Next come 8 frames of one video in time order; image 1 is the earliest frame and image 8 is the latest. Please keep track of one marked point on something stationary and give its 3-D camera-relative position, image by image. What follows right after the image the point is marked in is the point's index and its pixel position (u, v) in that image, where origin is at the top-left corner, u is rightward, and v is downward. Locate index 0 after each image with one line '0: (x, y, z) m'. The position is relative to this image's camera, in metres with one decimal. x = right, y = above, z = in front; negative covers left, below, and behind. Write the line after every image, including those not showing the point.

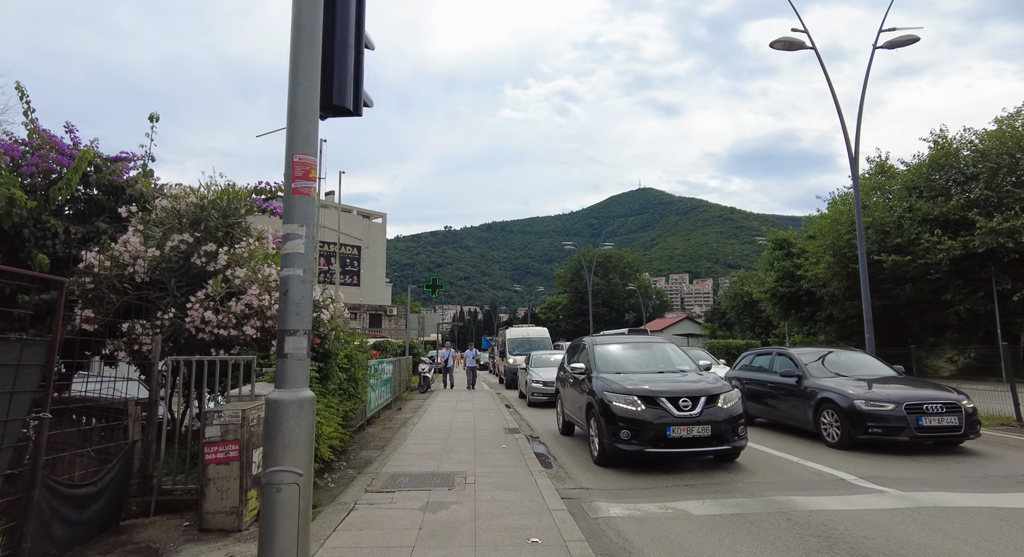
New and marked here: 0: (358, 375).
0: (-2.3, -1.4, +8.0) m
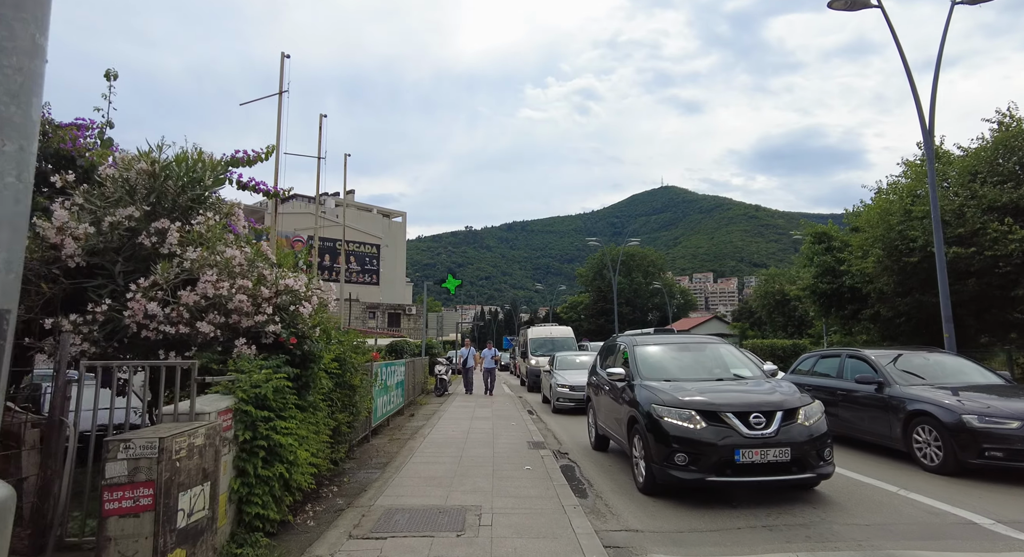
0: (-2.0, -1.3, +6.7) m
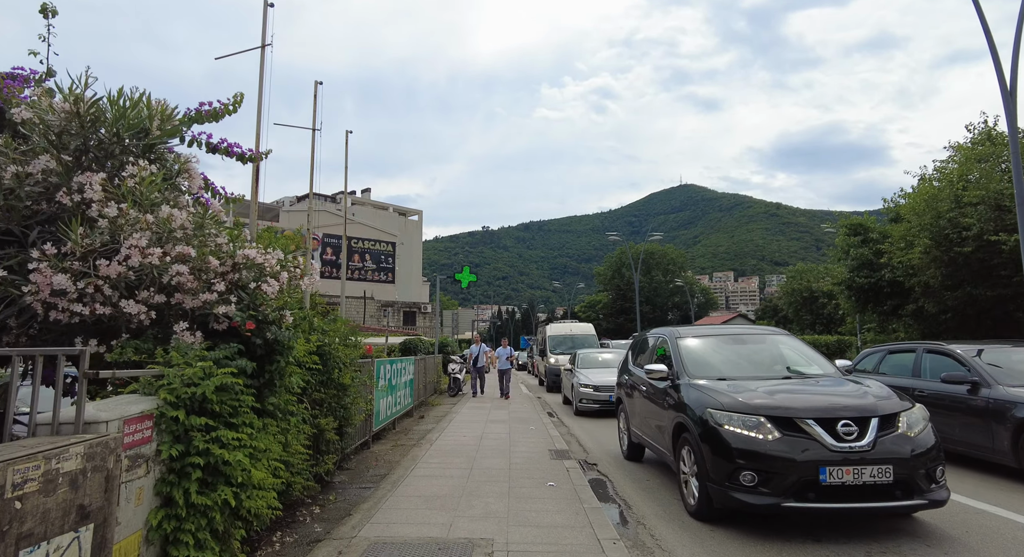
0: (-1.8, -1.1, +5.7) m
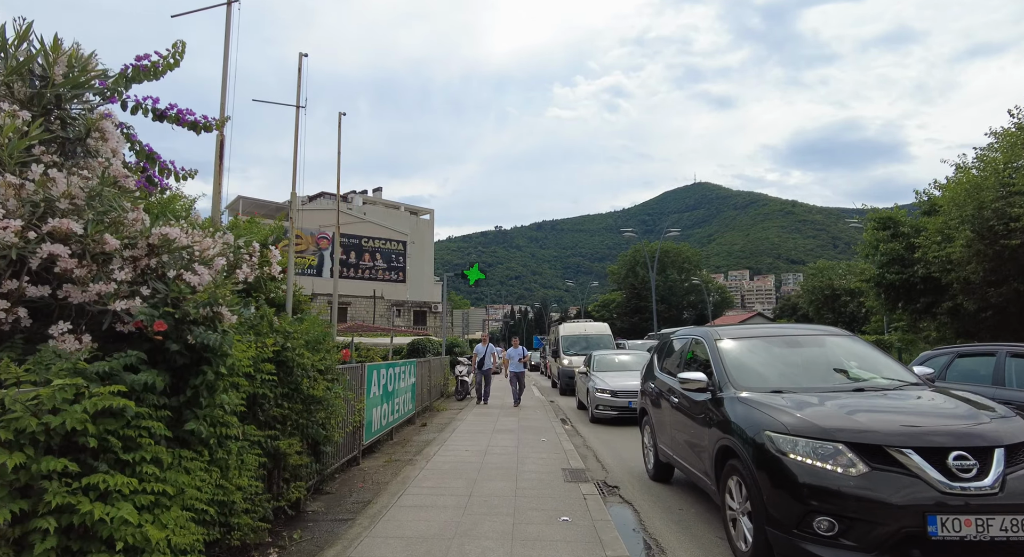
0: (-1.7, -1.0, +4.7) m
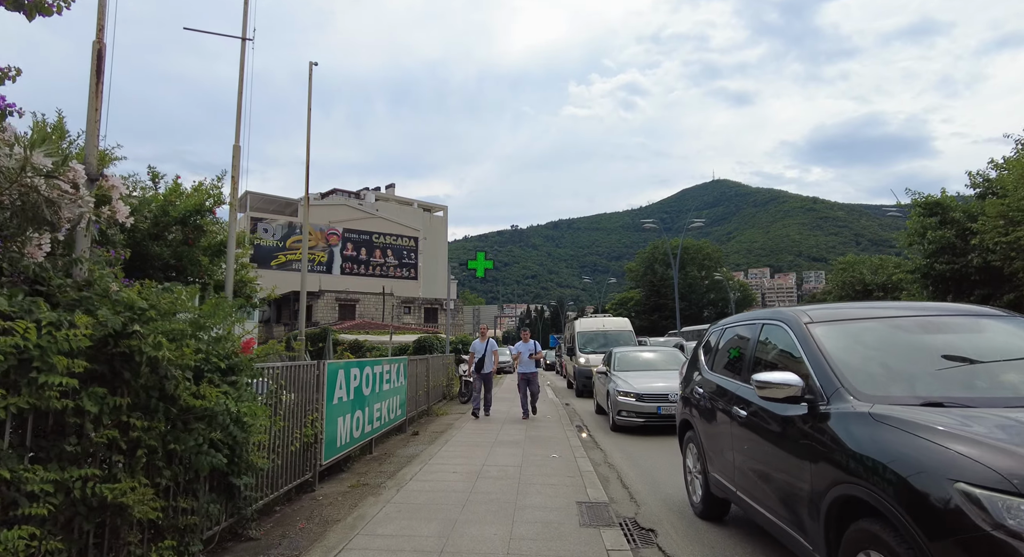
0: (-1.8, -0.7, +3.1) m
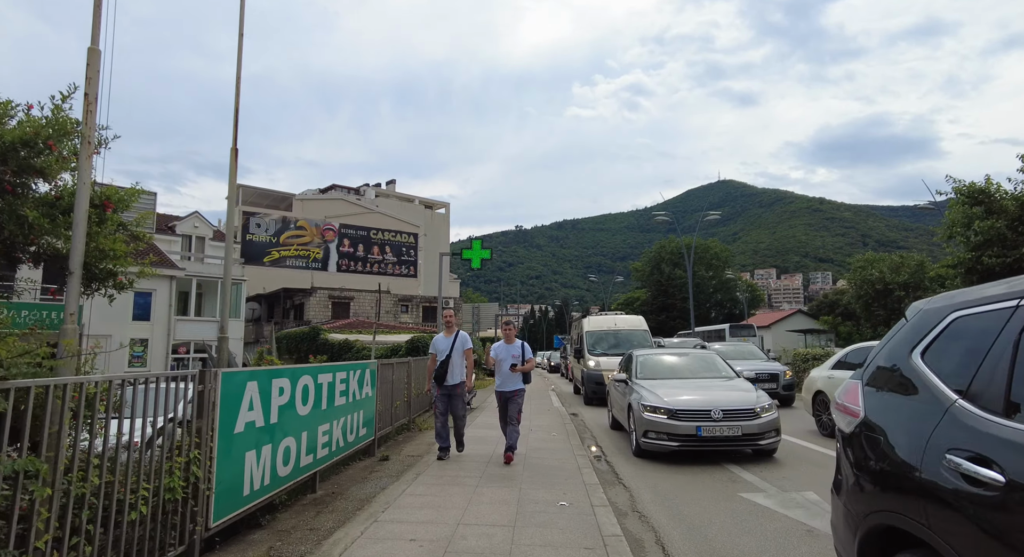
0: (-1.9, -0.4, +1.0) m
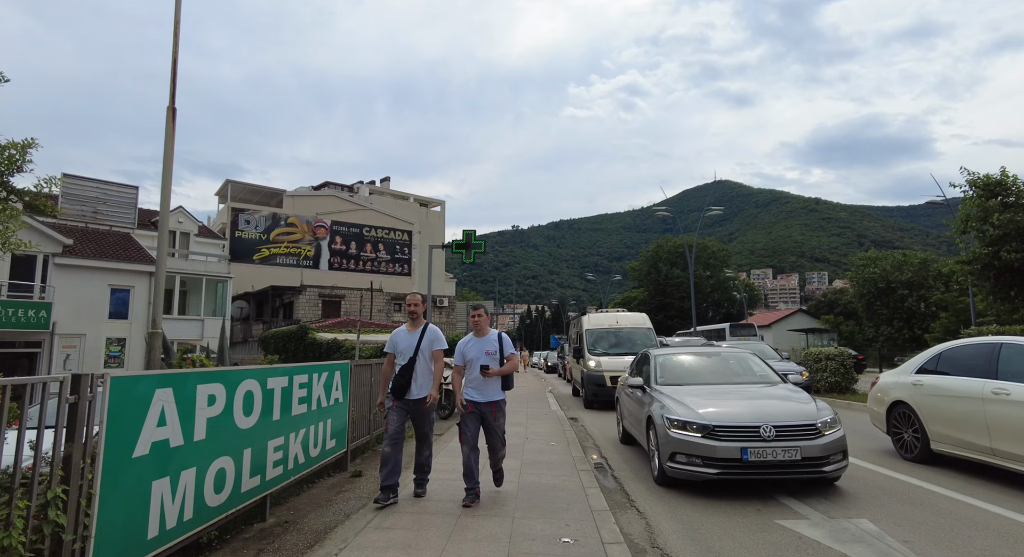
0: (-2.0, -0.3, -0.1) m
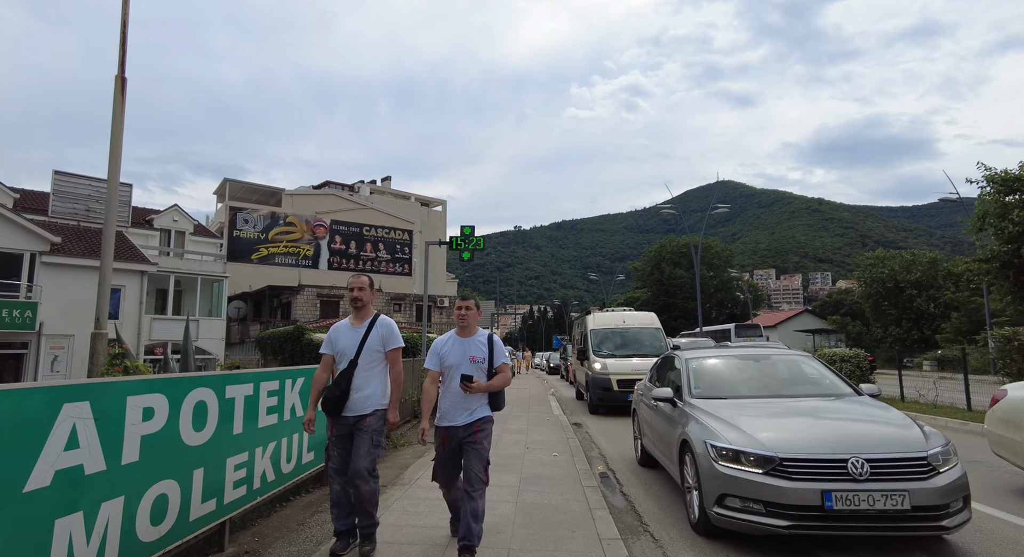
0: (-2.0, -0.2, -0.7) m
